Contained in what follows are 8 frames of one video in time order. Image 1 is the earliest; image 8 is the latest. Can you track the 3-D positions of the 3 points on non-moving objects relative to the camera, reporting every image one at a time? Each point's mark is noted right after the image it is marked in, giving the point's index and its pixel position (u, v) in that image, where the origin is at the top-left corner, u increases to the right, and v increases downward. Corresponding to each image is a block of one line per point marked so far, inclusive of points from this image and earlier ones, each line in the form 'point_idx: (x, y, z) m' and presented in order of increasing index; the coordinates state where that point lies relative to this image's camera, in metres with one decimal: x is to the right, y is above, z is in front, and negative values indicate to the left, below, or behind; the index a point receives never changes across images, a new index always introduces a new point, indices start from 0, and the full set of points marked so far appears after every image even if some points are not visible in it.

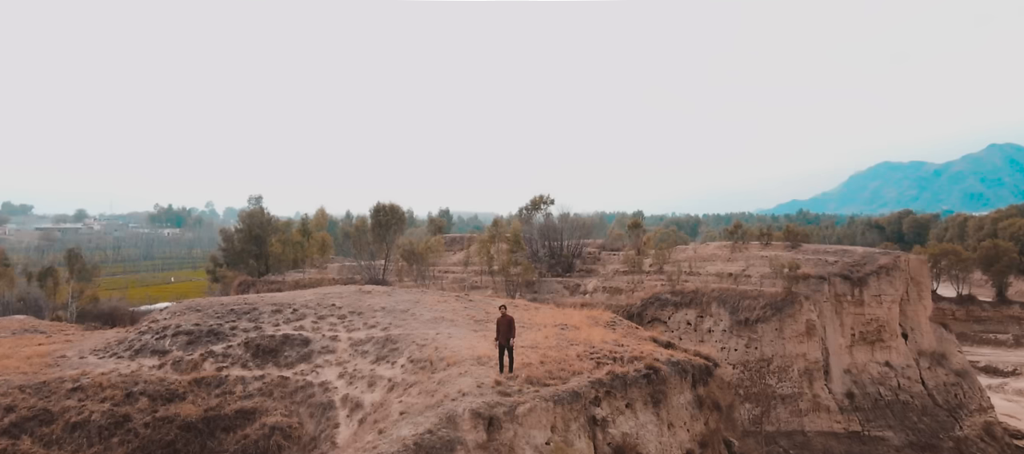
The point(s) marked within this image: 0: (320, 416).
0: (-5.9, -5.8, +18.1) m
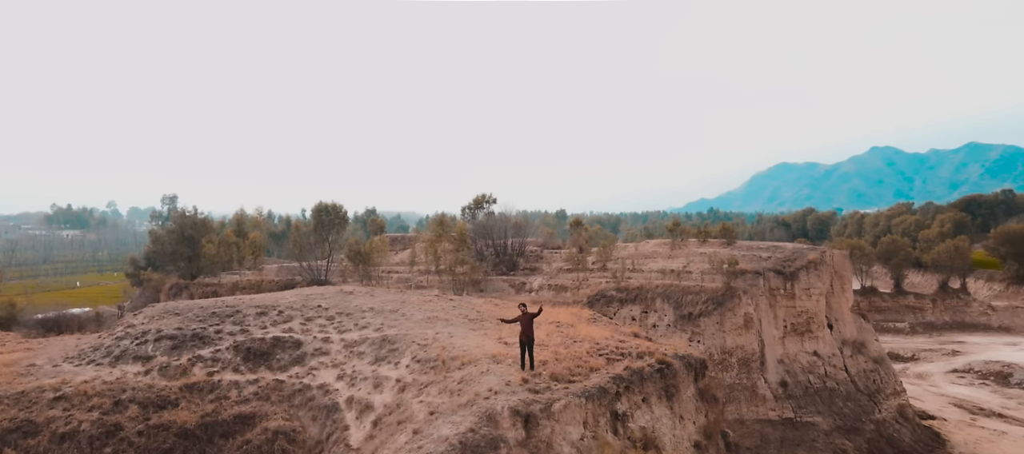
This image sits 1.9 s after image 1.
0: (-5.6, -5.7, +17.6) m
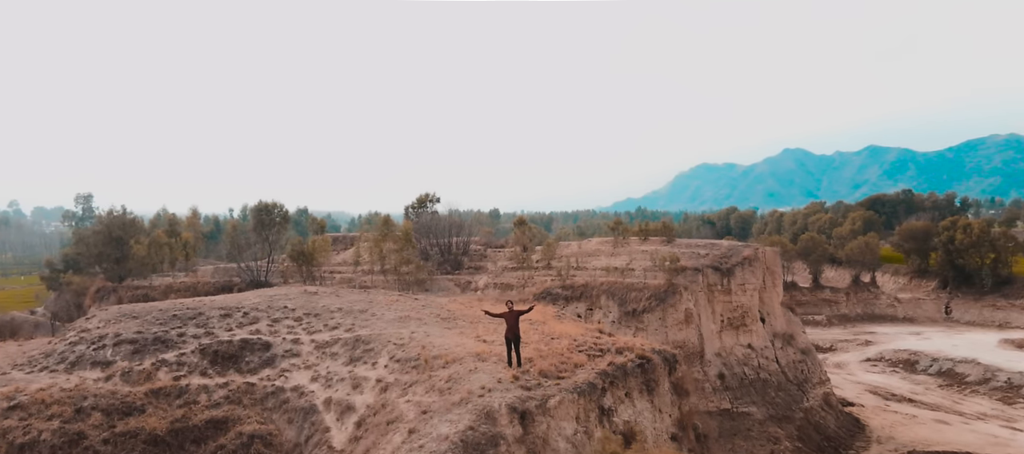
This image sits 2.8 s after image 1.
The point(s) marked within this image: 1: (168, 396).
0: (-6.2, -5.7, +17.3) m
1: (-10.9, -5.4, +18.7) m
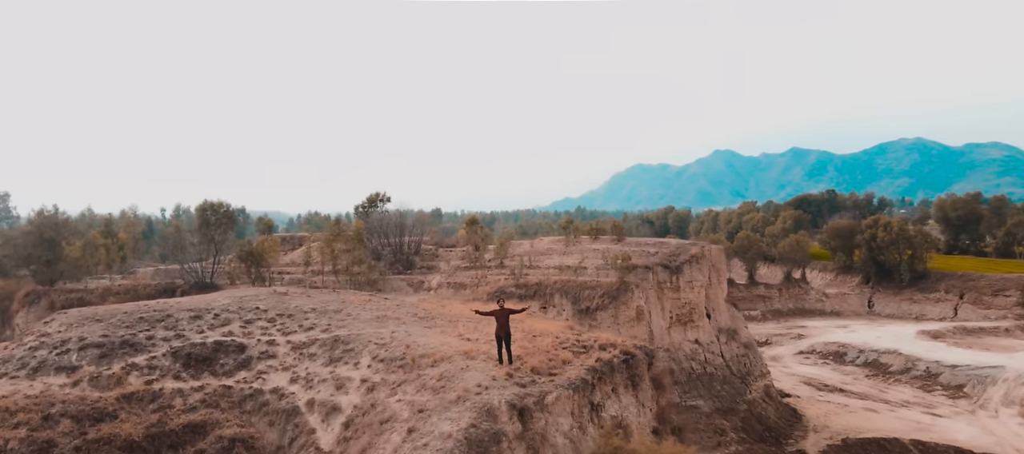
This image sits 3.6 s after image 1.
0: (-6.6, -5.7, +17.0) m
1: (-11.4, -5.3, +18.1) m
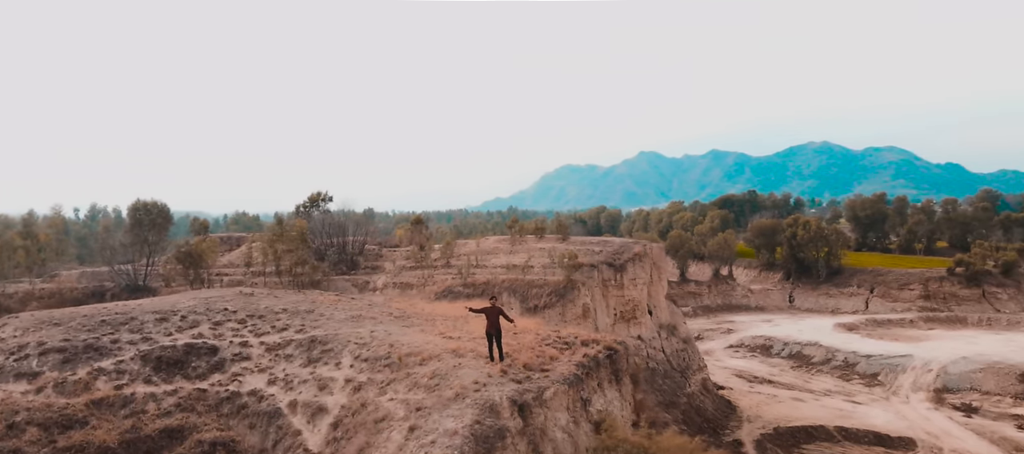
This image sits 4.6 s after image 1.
0: (-7.0, -5.6, +16.7) m
1: (-11.8, -5.3, +17.5) m
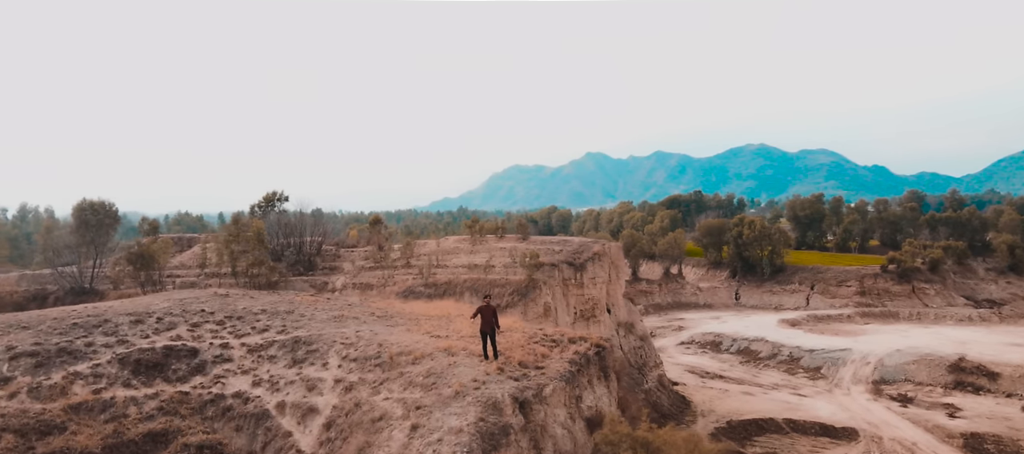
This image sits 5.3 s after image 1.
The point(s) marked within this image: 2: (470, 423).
0: (-7.2, -5.6, +16.5) m
1: (-12.1, -5.3, +17.1) m
2: (-0.7, -3.2, +9.5) m
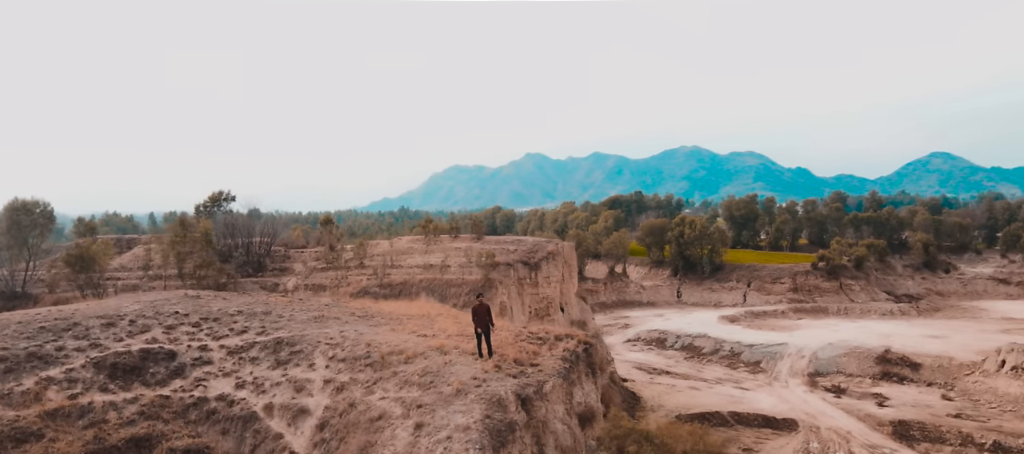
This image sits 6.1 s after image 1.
0: (-7.5, -5.6, +16.3) m
1: (-12.4, -5.4, +16.6) m
2: (-0.6, -3.2, +9.7) m
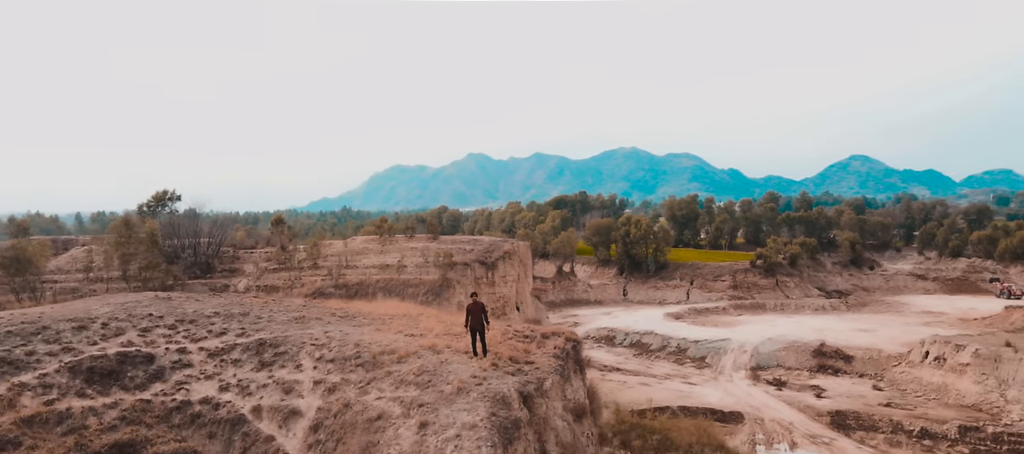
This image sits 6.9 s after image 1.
0: (-7.7, -5.6, +16.1) m
1: (-12.7, -5.4, +16.2) m
2: (-0.5, -3.2, +9.8) m
